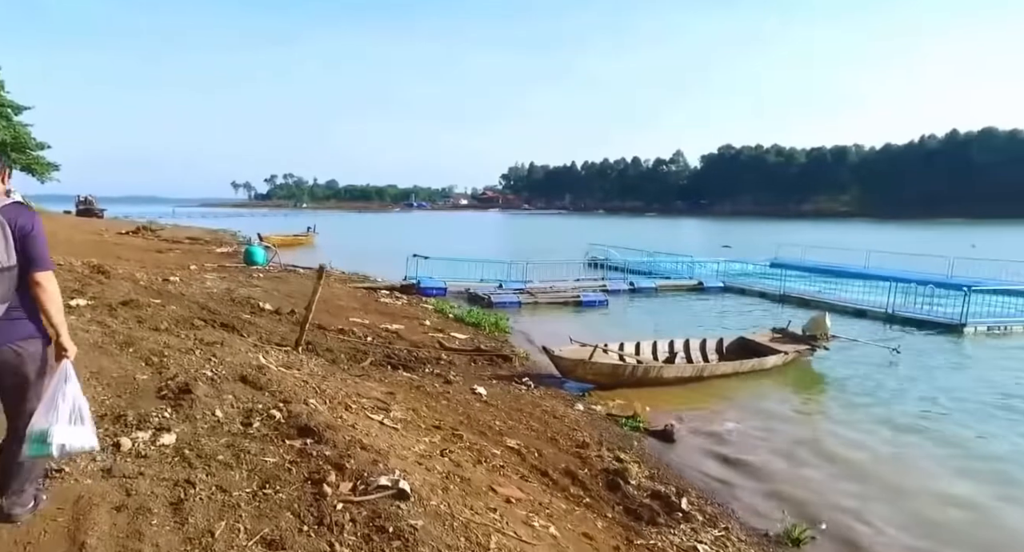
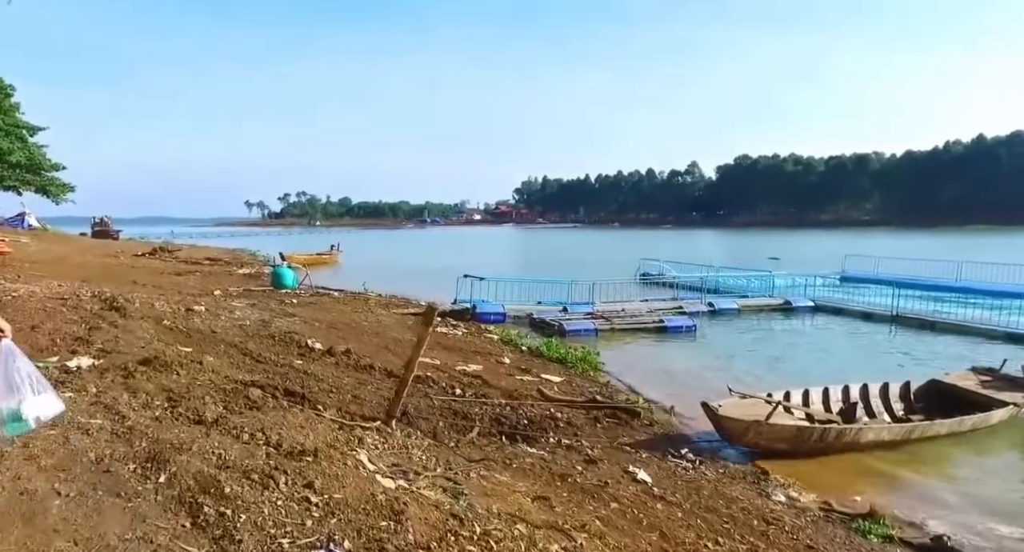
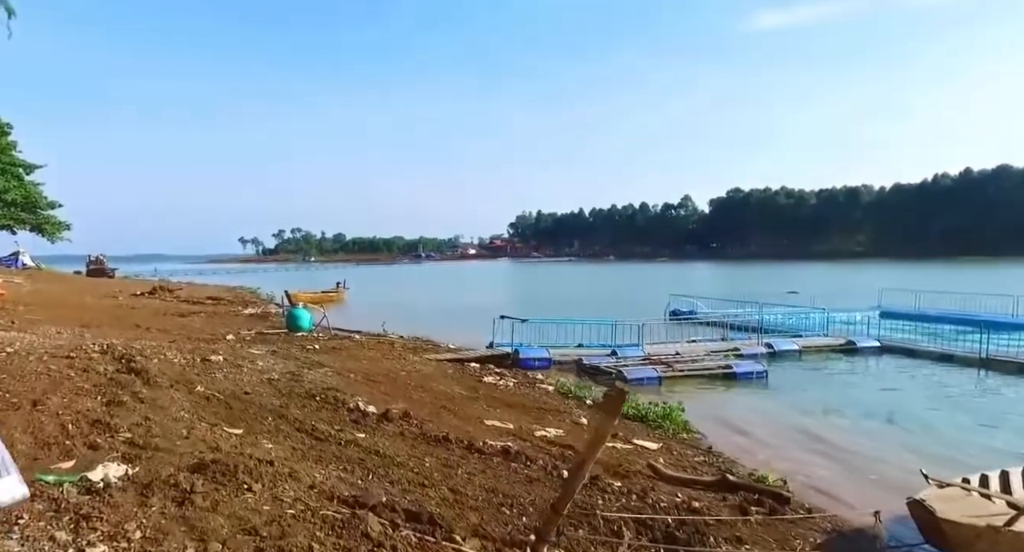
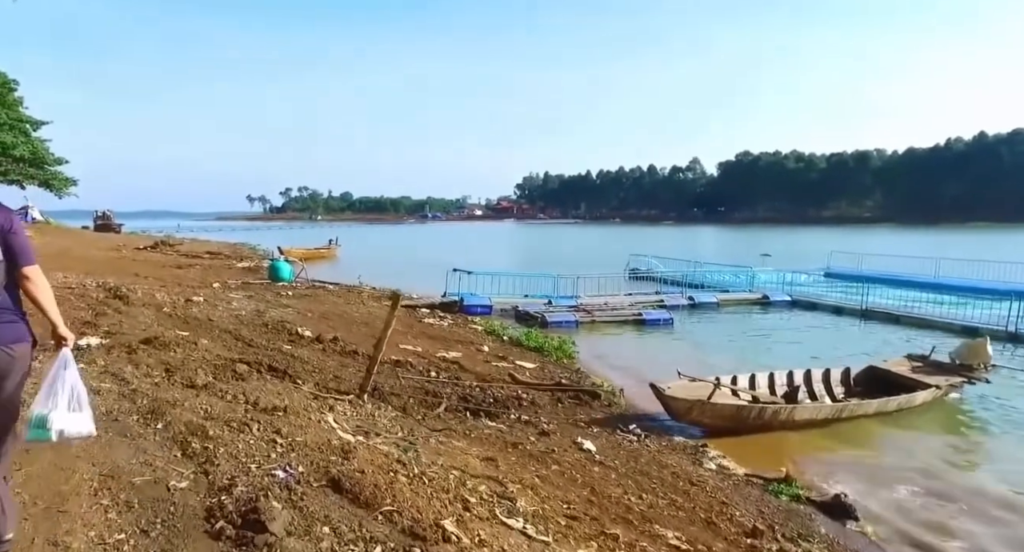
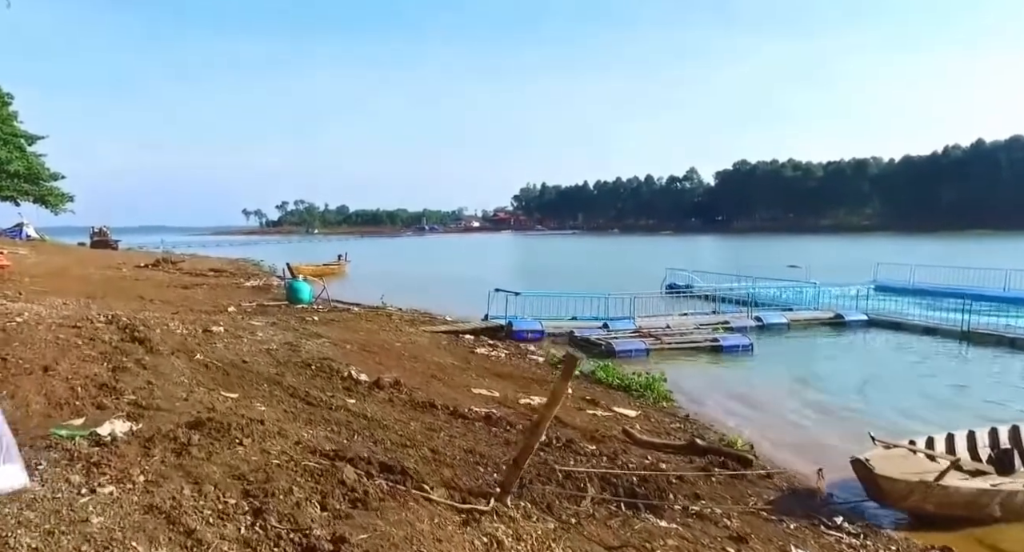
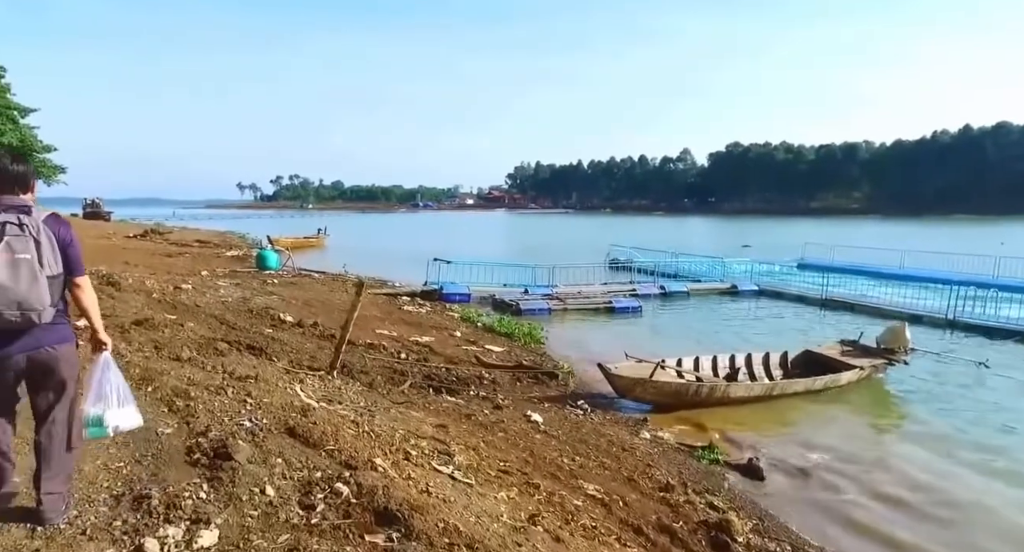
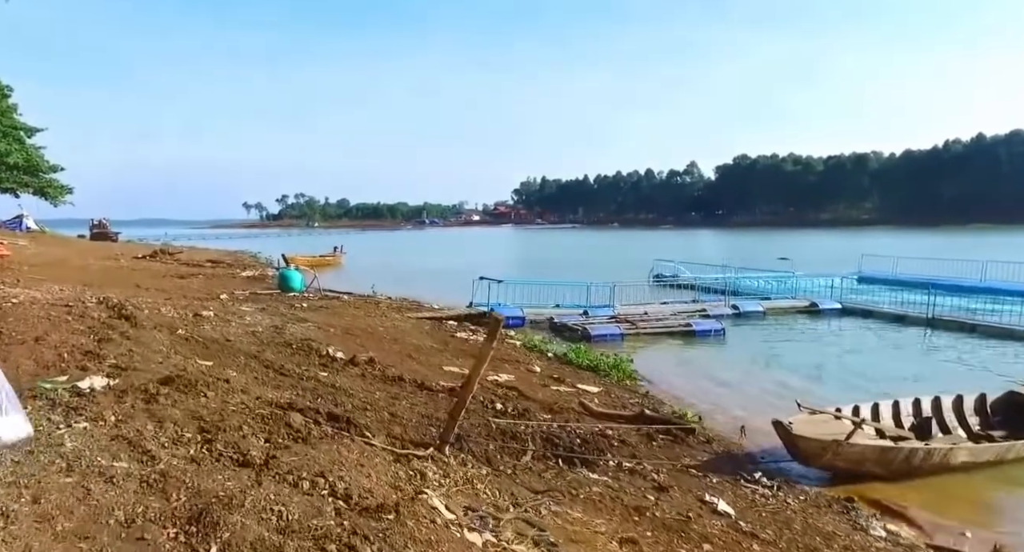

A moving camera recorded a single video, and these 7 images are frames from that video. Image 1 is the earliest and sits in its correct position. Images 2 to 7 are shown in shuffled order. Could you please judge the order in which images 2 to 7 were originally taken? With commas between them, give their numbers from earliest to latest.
6, 4, 2, 7, 5, 3
